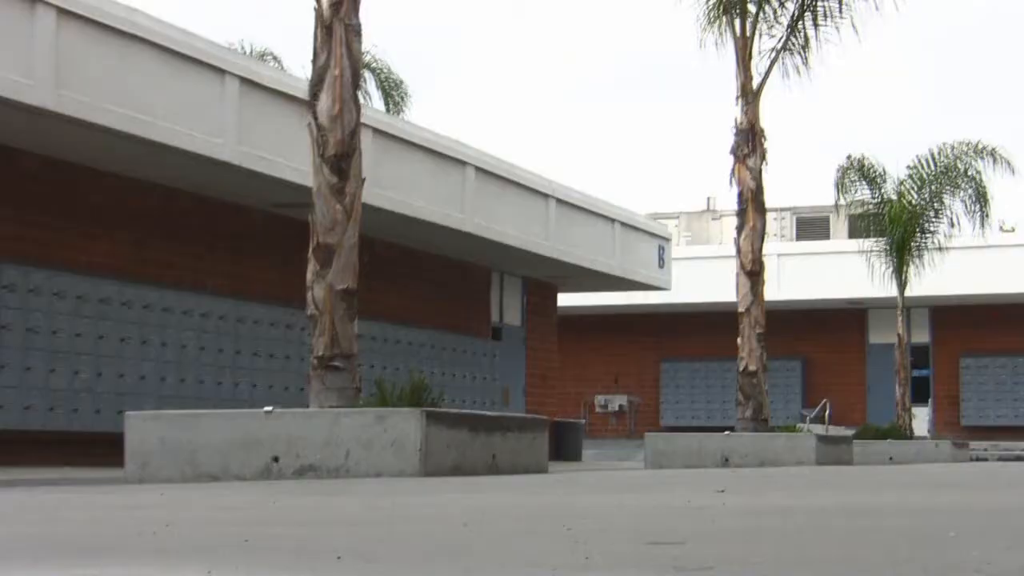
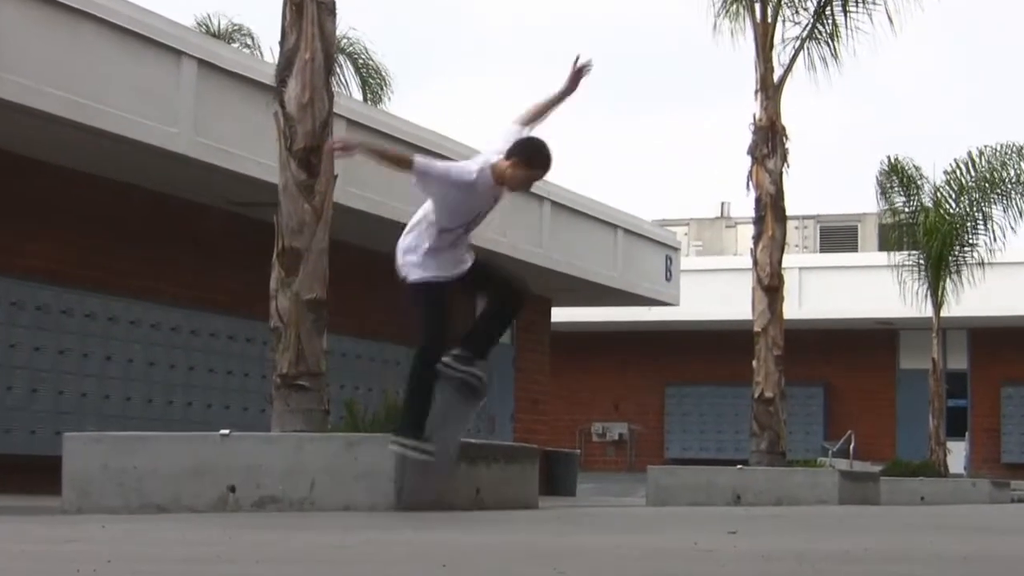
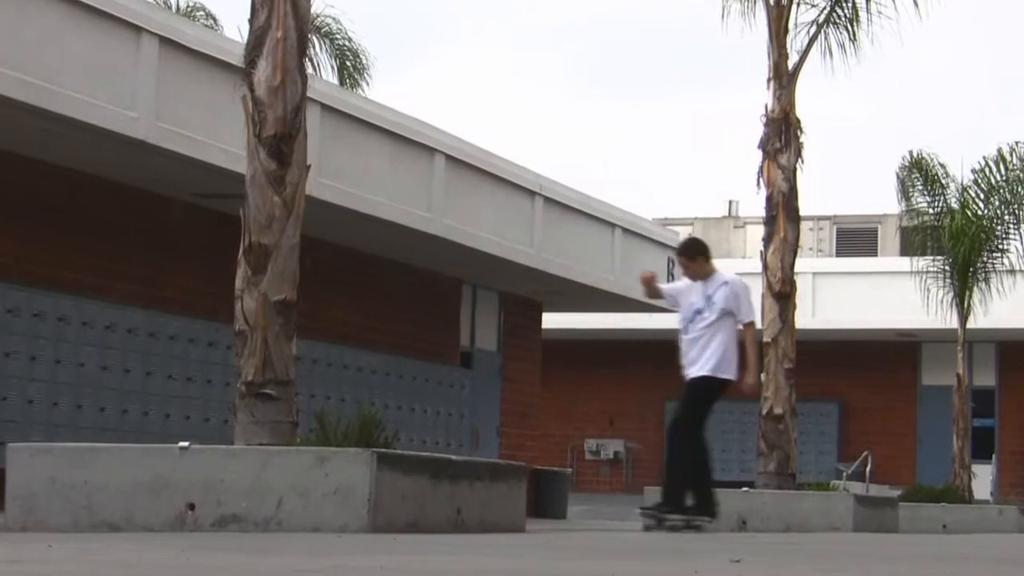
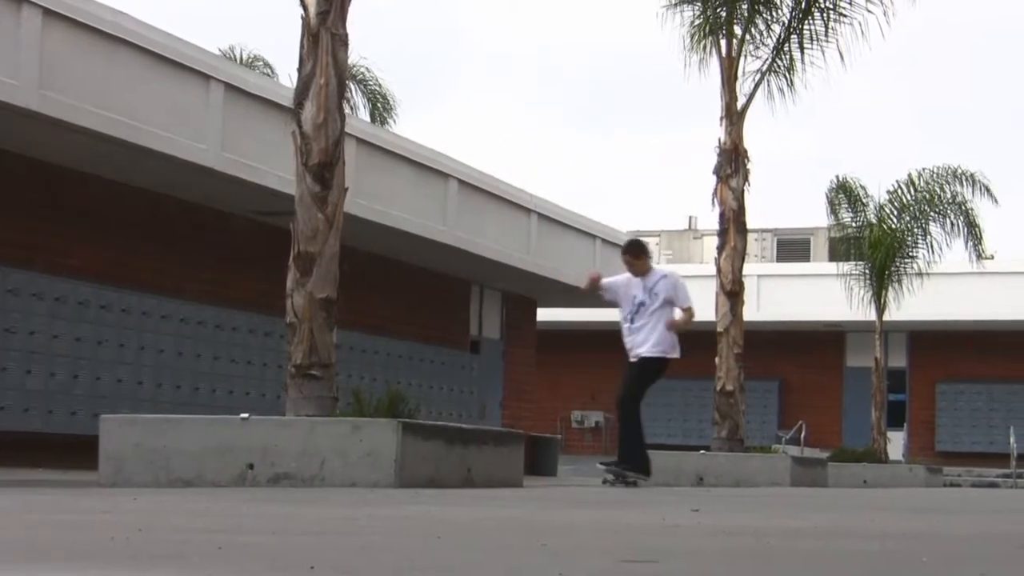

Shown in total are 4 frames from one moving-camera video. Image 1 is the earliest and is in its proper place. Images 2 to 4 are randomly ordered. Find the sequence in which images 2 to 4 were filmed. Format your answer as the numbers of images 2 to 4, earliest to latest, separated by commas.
4, 2, 3
